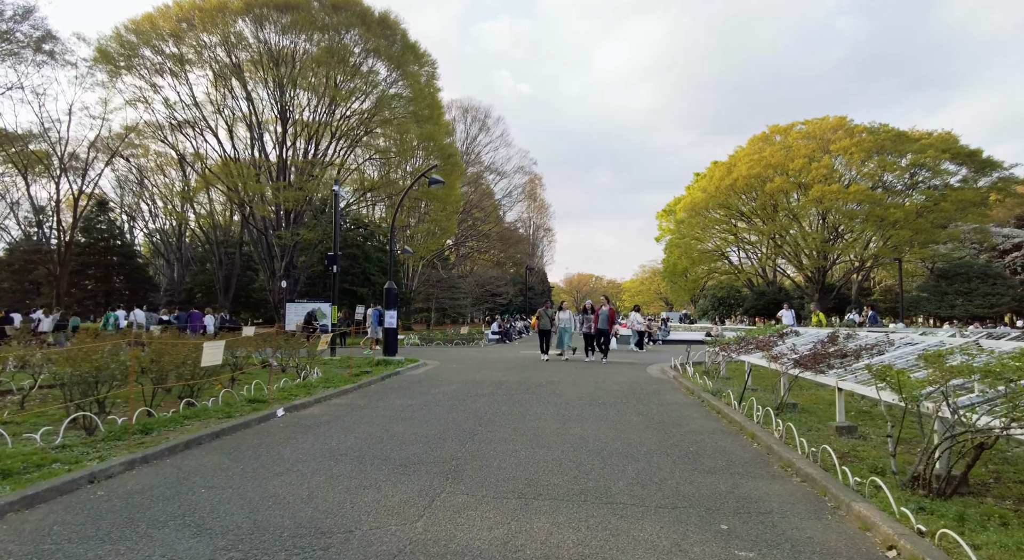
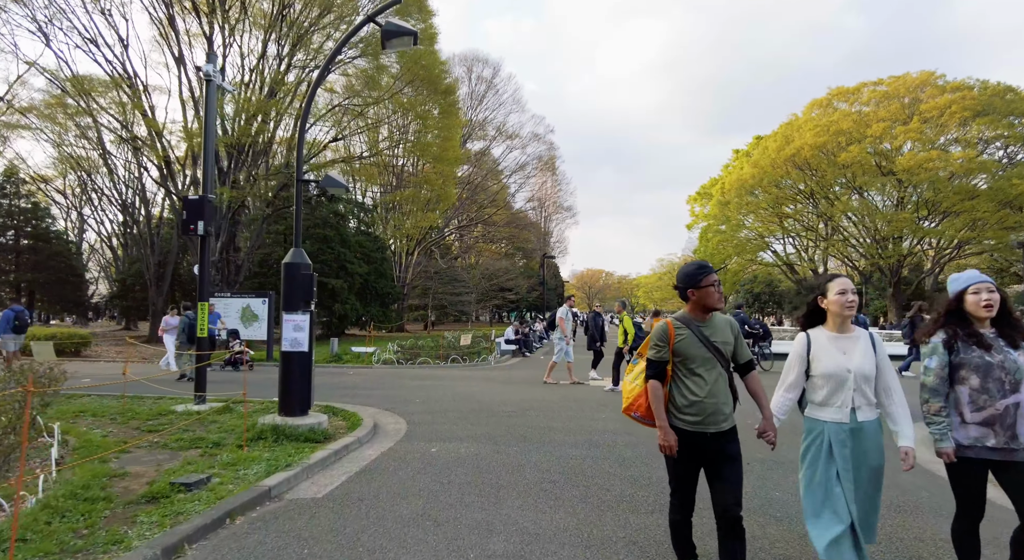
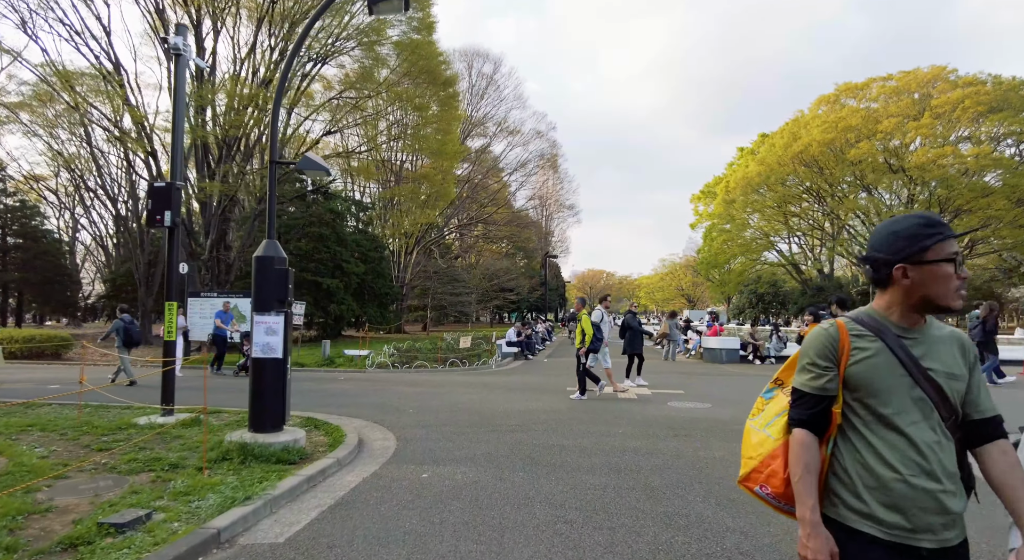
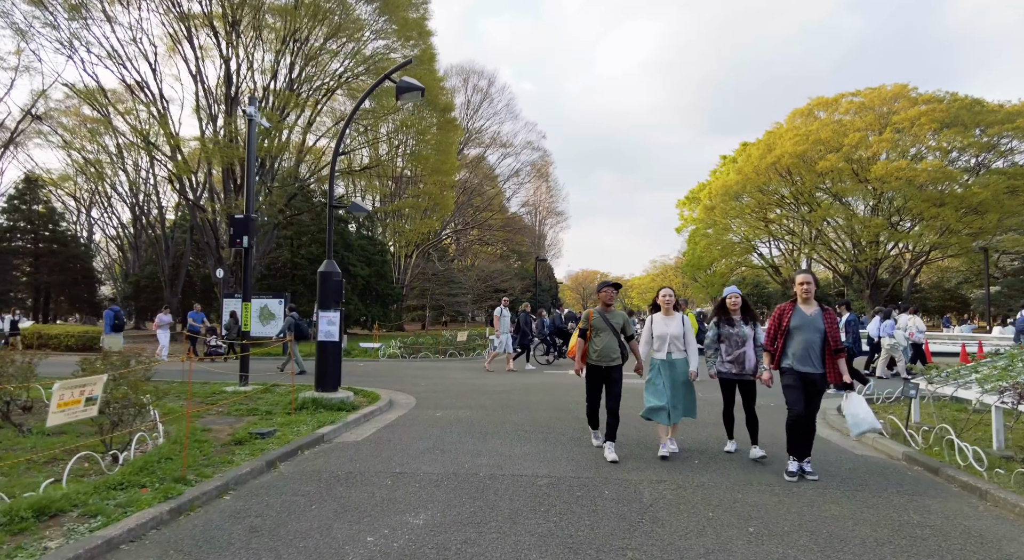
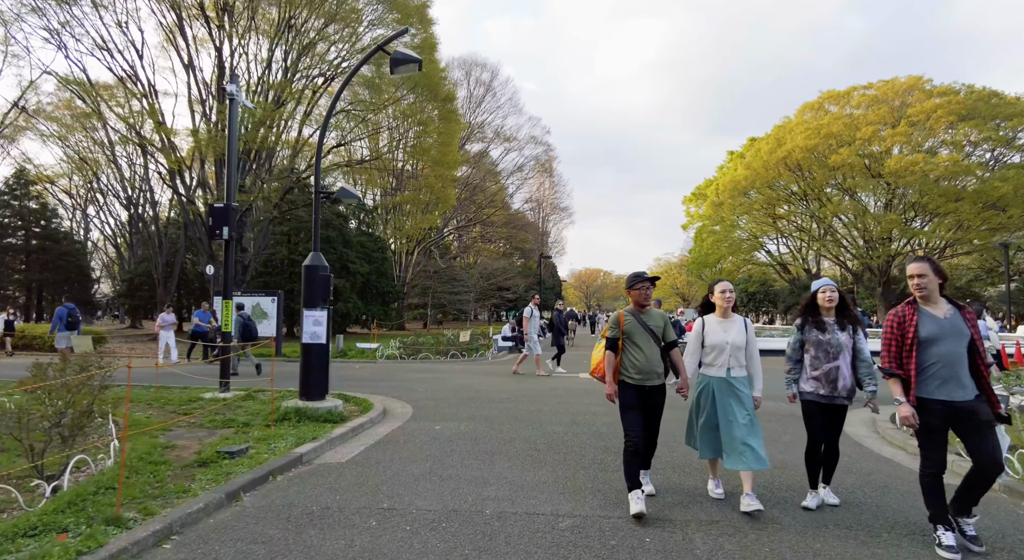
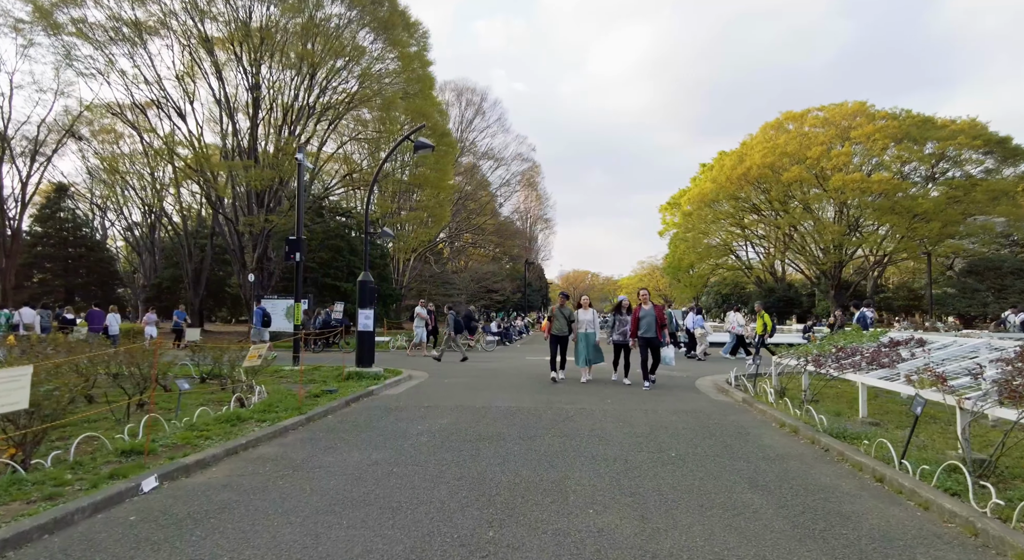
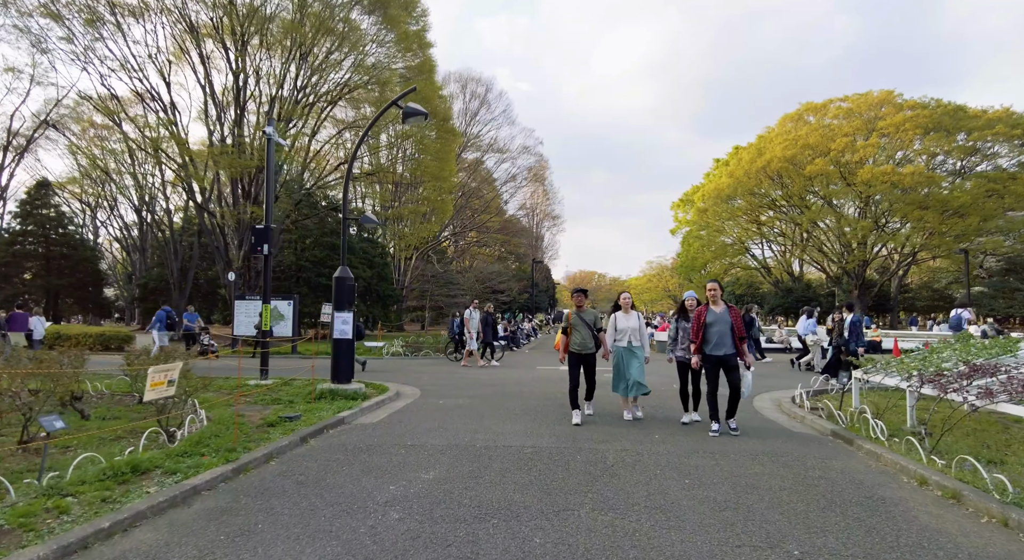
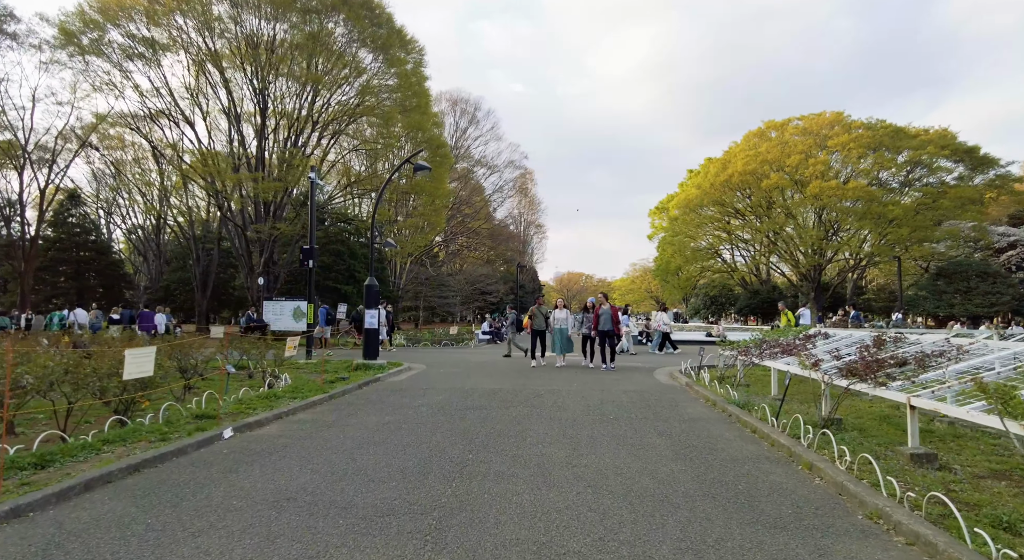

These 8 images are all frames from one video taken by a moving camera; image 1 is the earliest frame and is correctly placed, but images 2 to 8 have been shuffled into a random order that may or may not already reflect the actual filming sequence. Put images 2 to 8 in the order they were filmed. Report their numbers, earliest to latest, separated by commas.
8, 6, 7, 4, 5, 2, 3
